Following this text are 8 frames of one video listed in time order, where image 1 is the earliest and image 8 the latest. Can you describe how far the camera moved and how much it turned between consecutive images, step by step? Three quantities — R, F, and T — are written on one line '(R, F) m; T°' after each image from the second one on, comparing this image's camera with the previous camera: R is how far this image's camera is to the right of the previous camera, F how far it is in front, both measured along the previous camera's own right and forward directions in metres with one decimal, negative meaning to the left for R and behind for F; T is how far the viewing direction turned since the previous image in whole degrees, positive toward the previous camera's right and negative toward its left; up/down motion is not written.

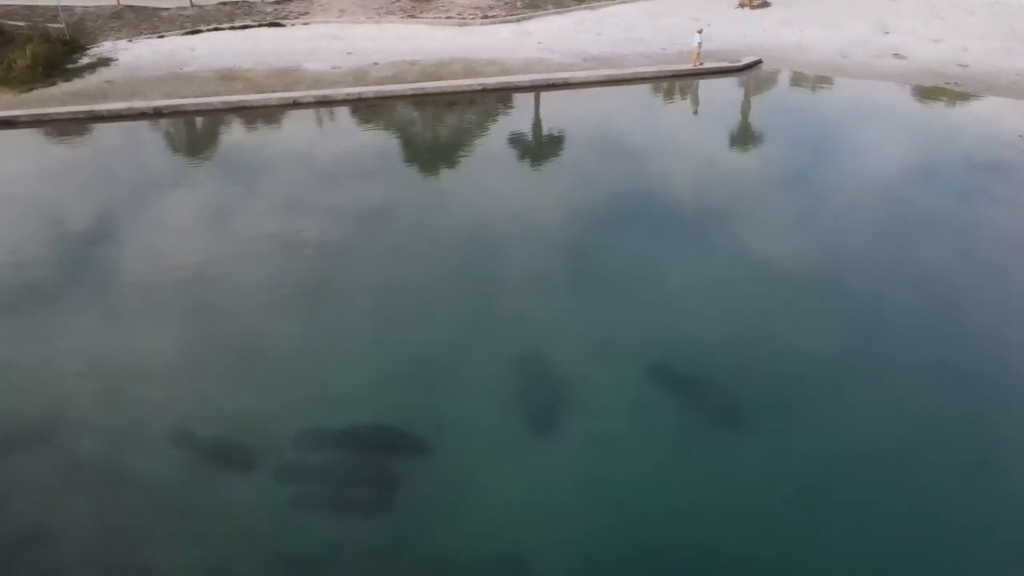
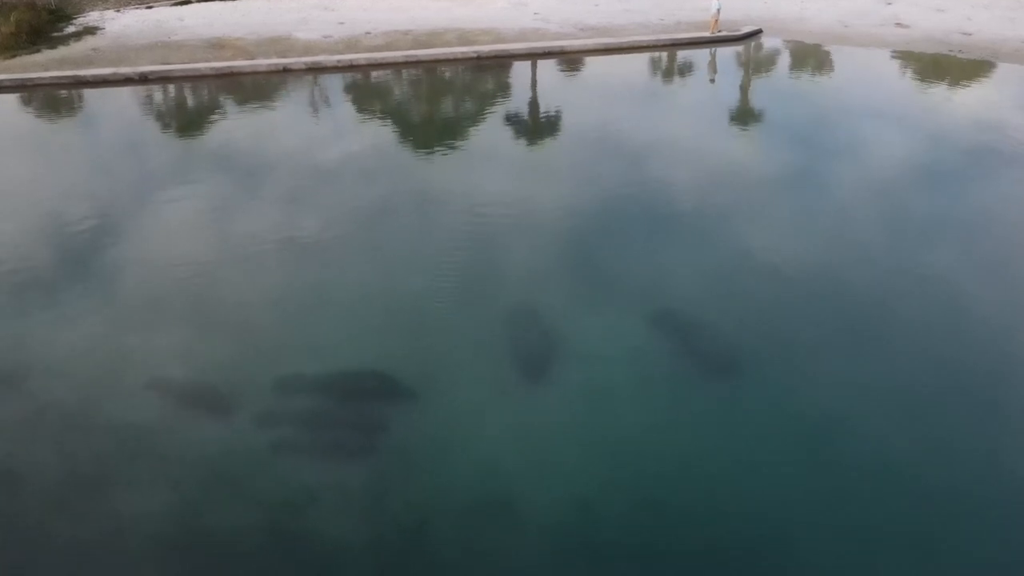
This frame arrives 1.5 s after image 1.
(+1.9, +0.1) m; -3°
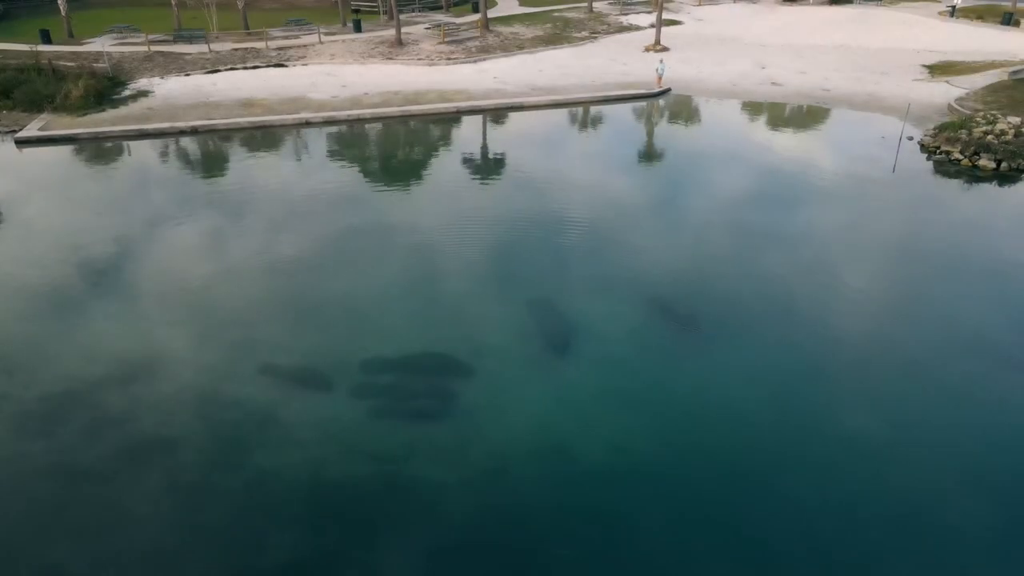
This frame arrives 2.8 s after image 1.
(-3.2, -4.5) m; +8°
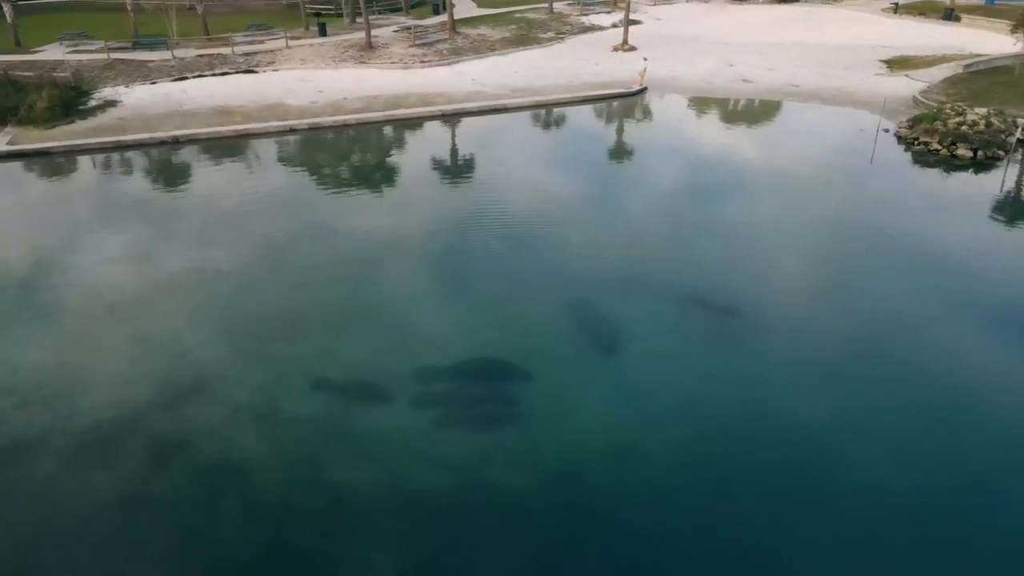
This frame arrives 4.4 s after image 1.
(-2.1, +0.2) m; +5°
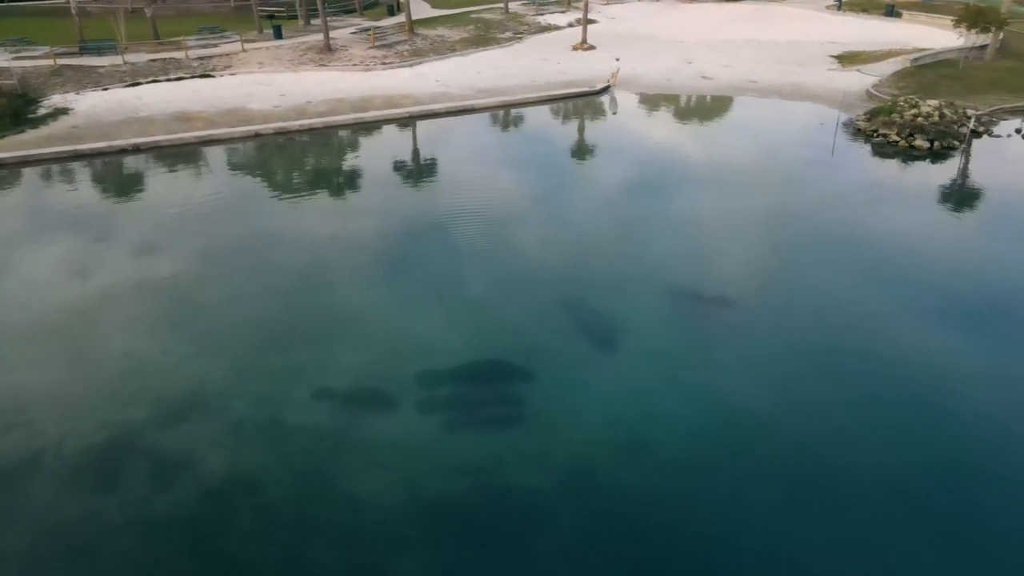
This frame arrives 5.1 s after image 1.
(-0.9, +0.1) m; +4°
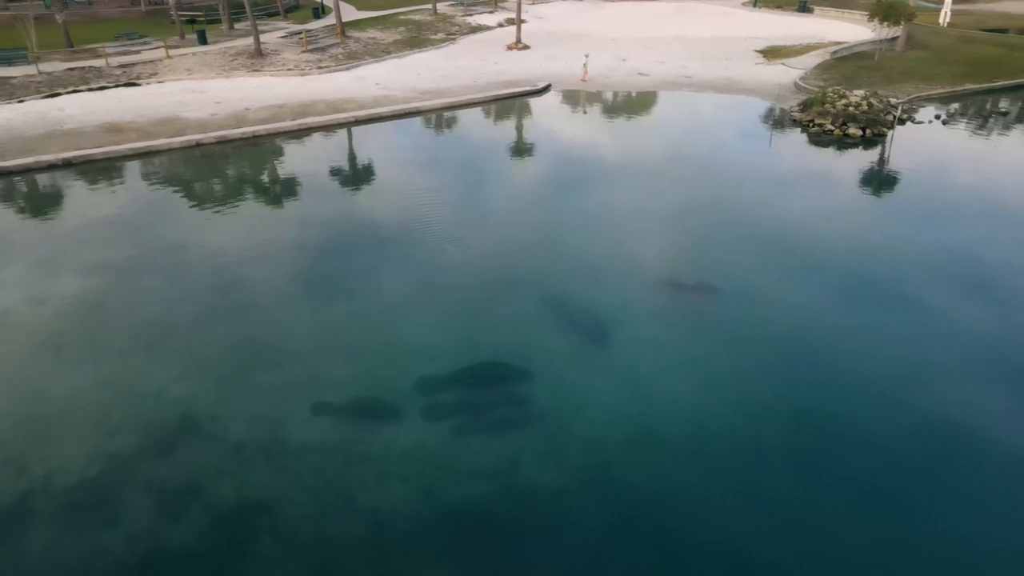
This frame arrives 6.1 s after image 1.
(-1.3, +0.1) m; +6°
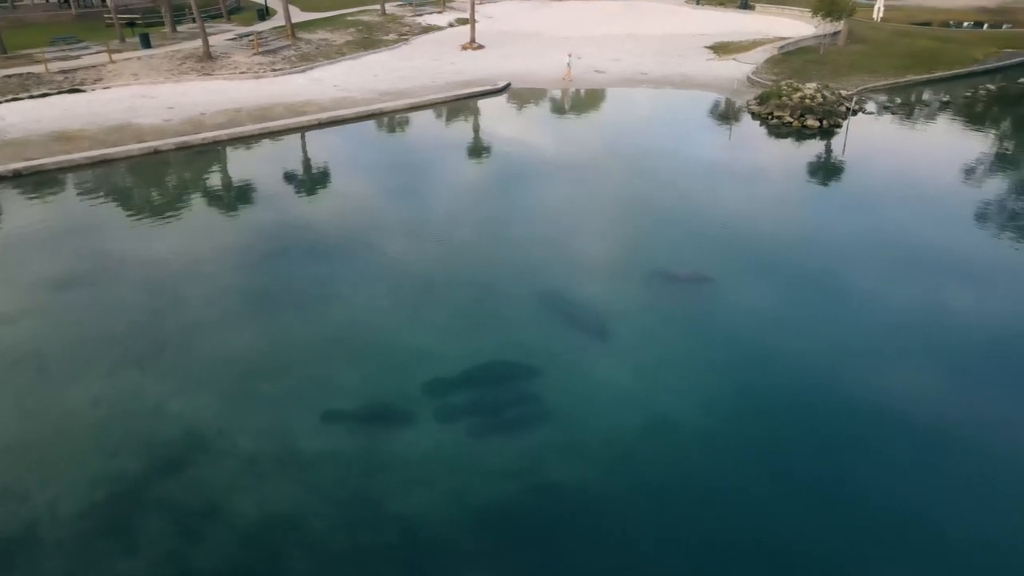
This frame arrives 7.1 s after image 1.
(-1.1, +0.1) m; +5°
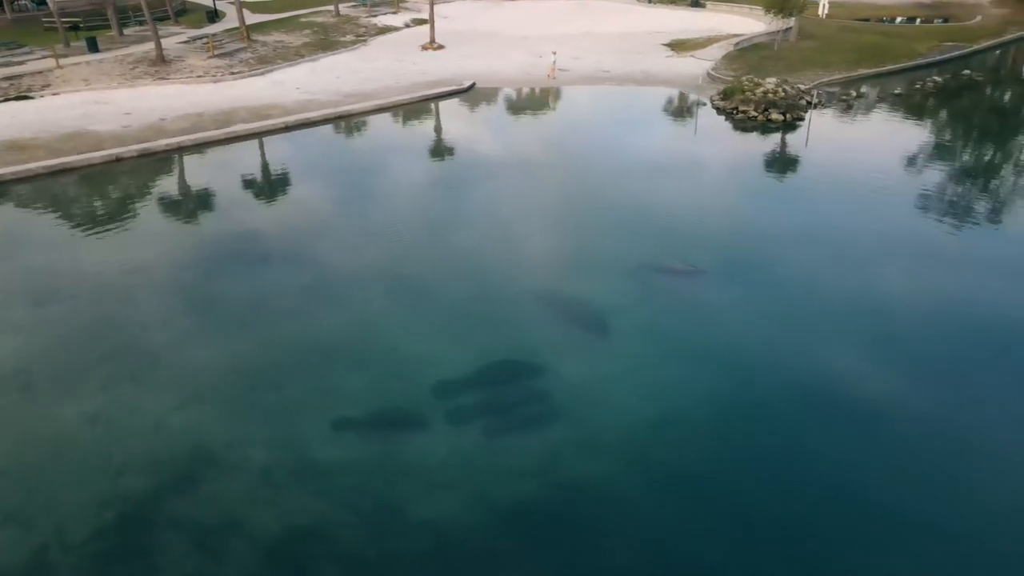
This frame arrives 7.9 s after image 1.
(-0.8, 0.0) m; +4°
